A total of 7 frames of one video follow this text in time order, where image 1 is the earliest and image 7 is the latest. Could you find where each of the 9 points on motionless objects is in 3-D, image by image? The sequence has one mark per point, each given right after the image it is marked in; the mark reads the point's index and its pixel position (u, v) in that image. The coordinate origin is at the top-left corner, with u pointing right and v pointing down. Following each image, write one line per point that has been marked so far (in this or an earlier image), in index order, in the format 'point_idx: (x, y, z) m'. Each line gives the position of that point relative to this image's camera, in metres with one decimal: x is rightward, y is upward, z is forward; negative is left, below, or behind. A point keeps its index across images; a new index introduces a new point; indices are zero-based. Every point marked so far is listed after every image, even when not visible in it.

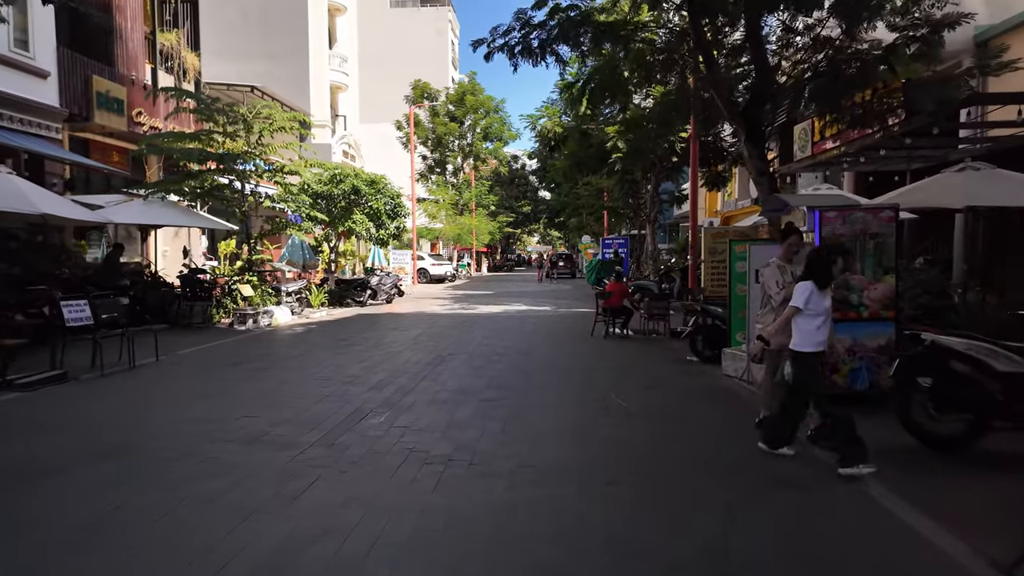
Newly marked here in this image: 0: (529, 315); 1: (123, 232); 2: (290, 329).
0: (+0.5, -0.8, +17.5) m
1: (-13.2, +1.9, +19.3) m
2: (-5.6, -1.0, +14.4) m
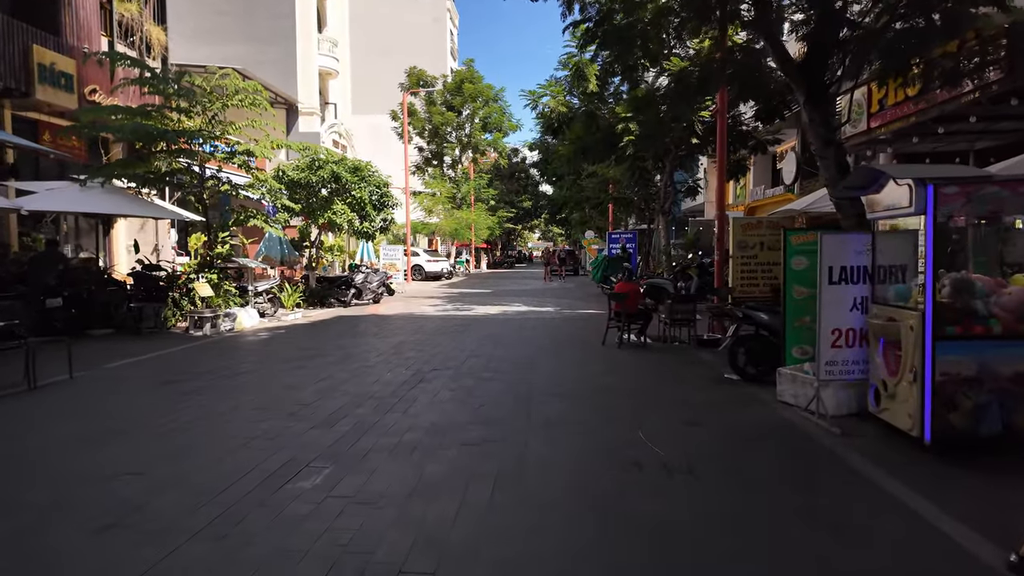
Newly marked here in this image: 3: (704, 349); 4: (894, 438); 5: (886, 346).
0: (+0.5, -0.8, +15.6) m
1: (-13.2, +2.0, +17.4) m
2: (-5.7, -1.0, +12.6) m
3: (+3.5, -1.2, +10.1) m
4: (+3.7, -1.5, +5.5) m
5: (+3.6, -0.6, +5.5) m
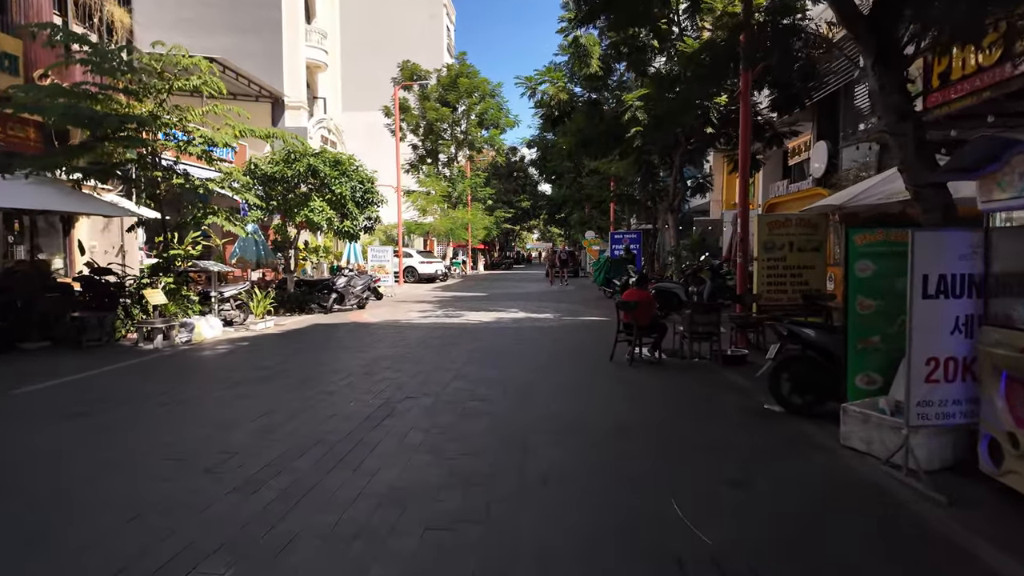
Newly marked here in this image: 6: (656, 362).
0: (+0.4, -0.9, +14.1) m
1: (-13.3, +1.8, +15.9) m
2: (-5.8, -1.2, +11.1) m
3: (+3.3, -1.3, +8.6) m
4: (+3.6, -1.6, +4.0) m
5: (+3.5, -0.7, +4.0) m
6: (+2.3, -1.2, +9.2) m
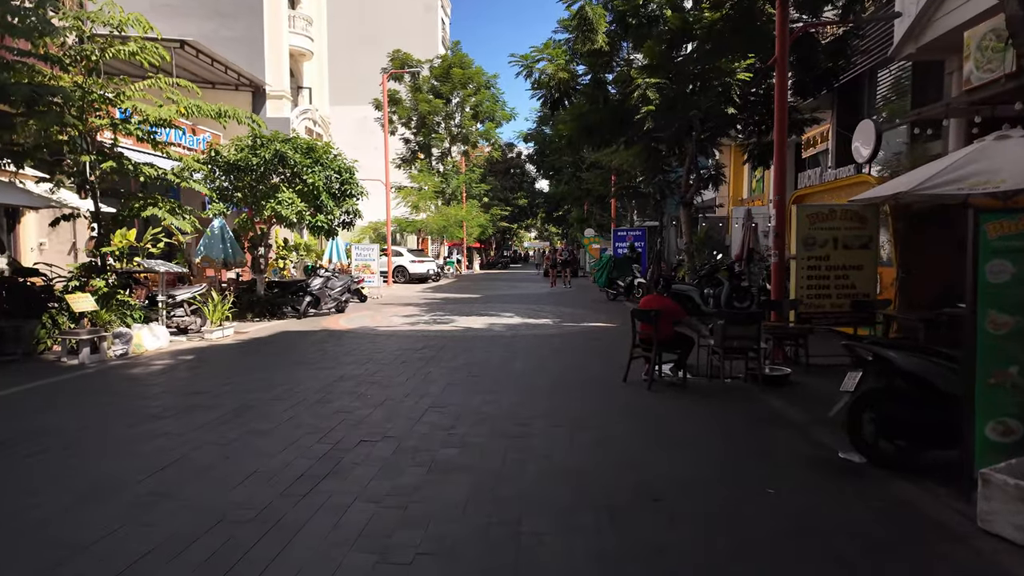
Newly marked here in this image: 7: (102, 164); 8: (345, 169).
0: (+0.2, -1.0, +12.4) m
1: (-13.5, +1.8, +14.1) m
2: (-5.9, -1.2, +9.3) m
3: (+3.2, -1.4, +6.9) m
4: (+3.5, -1.7, +2.4) m
5: (+3.5, -0.8, +2.3) m
6: (+2.2, -1.3, +7.5) m
7: (-7.5, +2.3, +10.5) m
8: (-4.5, +3.2, +15.1) m
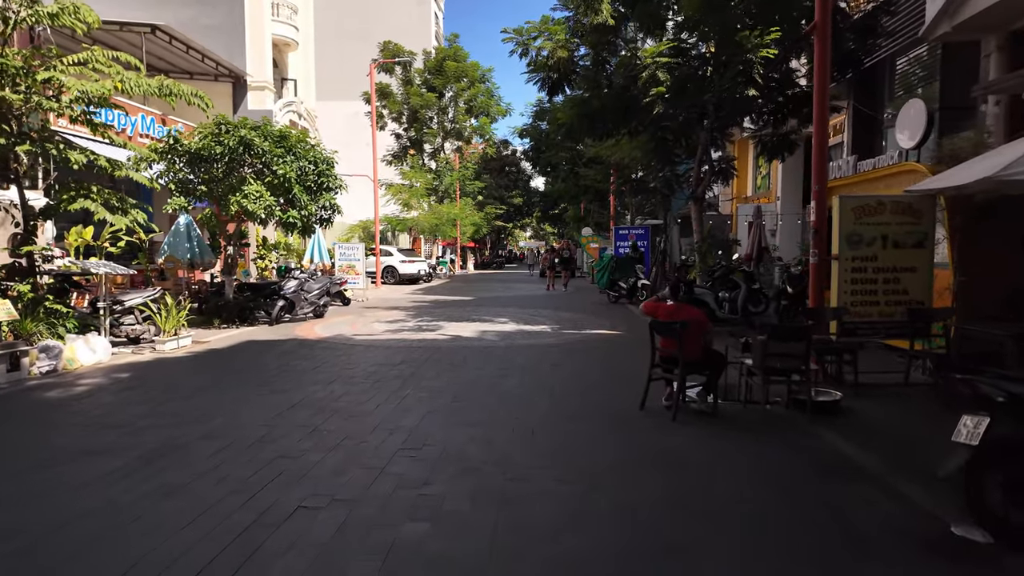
0: (+0.1, -1.1, +11.1) m
1: (-13.6, +1.7, +12.7) m
2: (-6.0, -1.3, +7.9) m
3: (+3.2, -1.5, +5.6) m
4: (+3.5, -1.7, +1.0) m
5: (+3.4, -0.8, +1.0) m
6: (+2.2, -1.4, +6.1) m
7: (-7.6, +2.2, +9.1) m
8: (-4.6, +3.1, +13.7) m
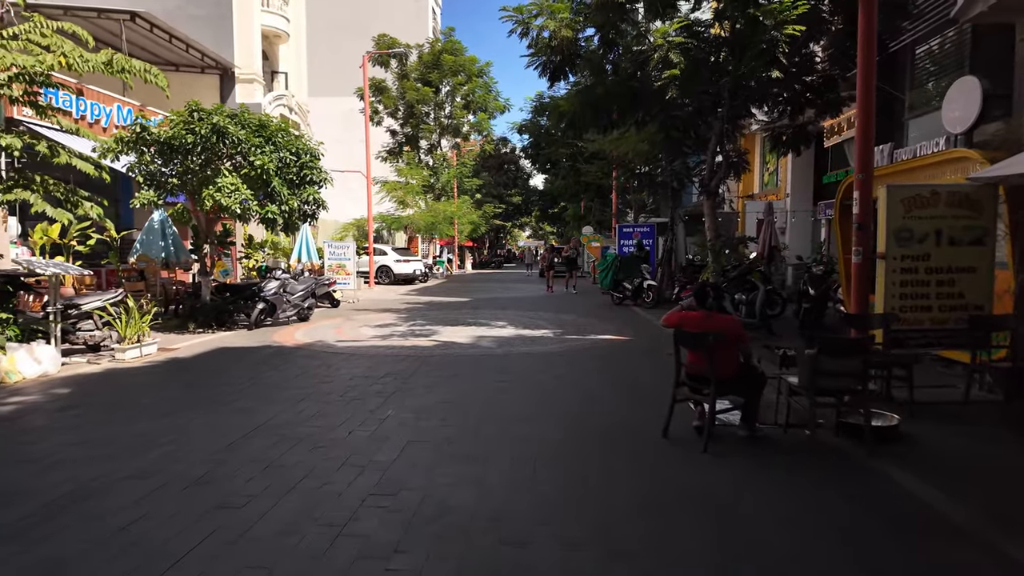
0: (+0.1, -1.1, +10.1) m
1: (-13.7, +1.7, +11.6) m
2: (-6.0, -1.3, +6.9) m
3: (+3.2, -1.5, +4.6) m
4: (+3.5, -1.8, 0.0) m
5: (+3.4, -0.9, 0.0) m
6: (+2.1, -1.4, +5.2) m
7: (-7.6, +2.2, +8.1) m
8: (-4.6, +3.1, +12.7) m
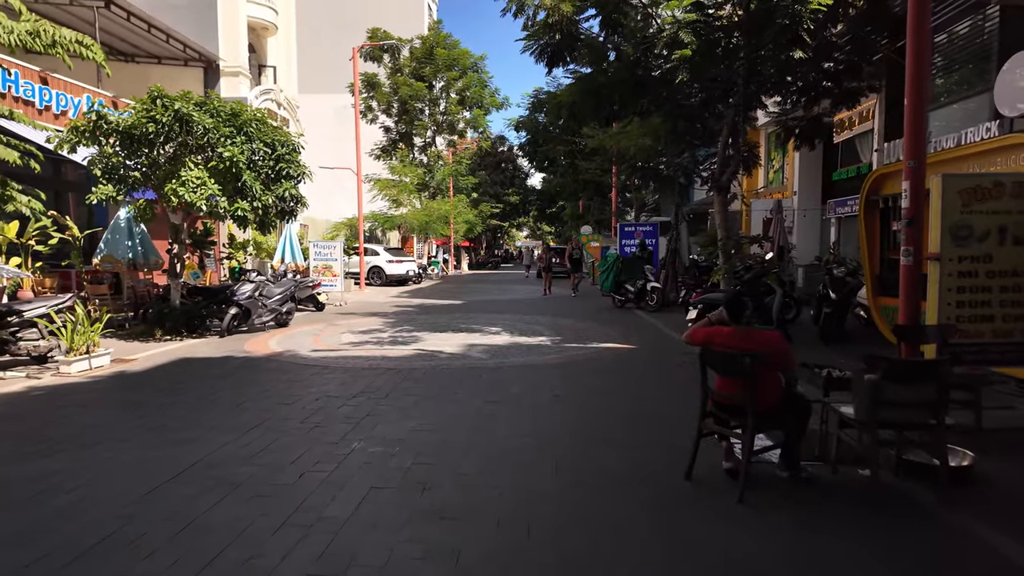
0: (0.0, -1.2, +9.1) m
1: (-13.8, +1.6, +10.6) m
2: (-6.1, -1.4, +5.9) m
3: (+3.1, -1.6, +3.6) m
4: (+3.4, -1.9, -0.9) m
5: (+3.4, -1.0, -1.0) m
6: (+2.0, -1.5, +4.2) m
7: (-7.7, +2.1, +7.0) m
8: (-4.8, +3.0, +11.7) m
